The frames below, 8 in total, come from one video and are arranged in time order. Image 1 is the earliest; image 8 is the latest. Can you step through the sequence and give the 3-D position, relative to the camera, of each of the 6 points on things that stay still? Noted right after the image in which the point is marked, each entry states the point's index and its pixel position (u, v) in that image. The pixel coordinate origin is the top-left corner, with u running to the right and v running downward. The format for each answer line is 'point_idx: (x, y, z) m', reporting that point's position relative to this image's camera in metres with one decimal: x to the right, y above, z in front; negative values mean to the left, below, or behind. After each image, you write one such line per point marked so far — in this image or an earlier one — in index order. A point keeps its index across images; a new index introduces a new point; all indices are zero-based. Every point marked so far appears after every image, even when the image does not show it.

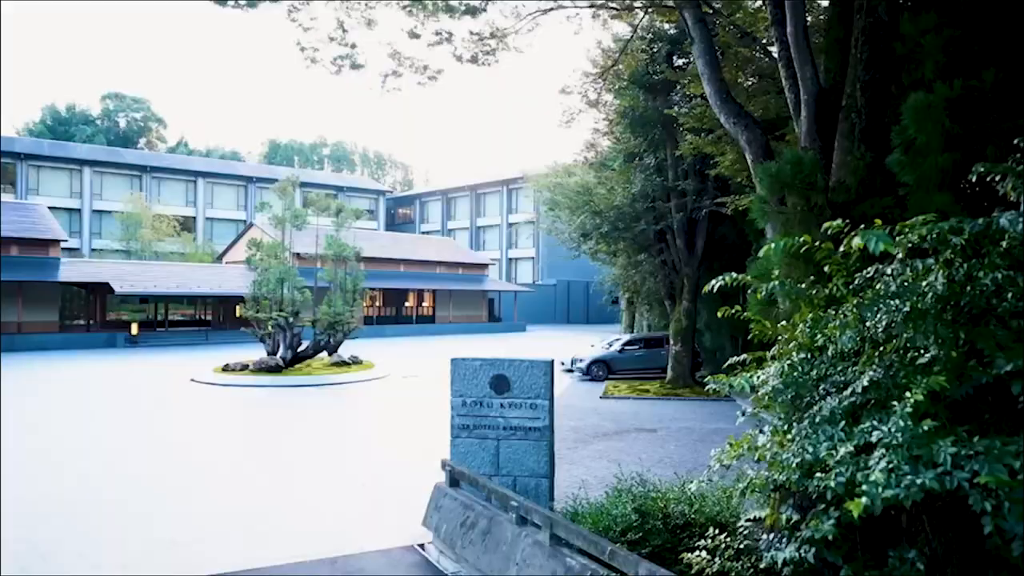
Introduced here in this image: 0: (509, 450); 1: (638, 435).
0: (0.0, -1.3, +6.1) m
1: (+1.8, -2.0, +10.3) m
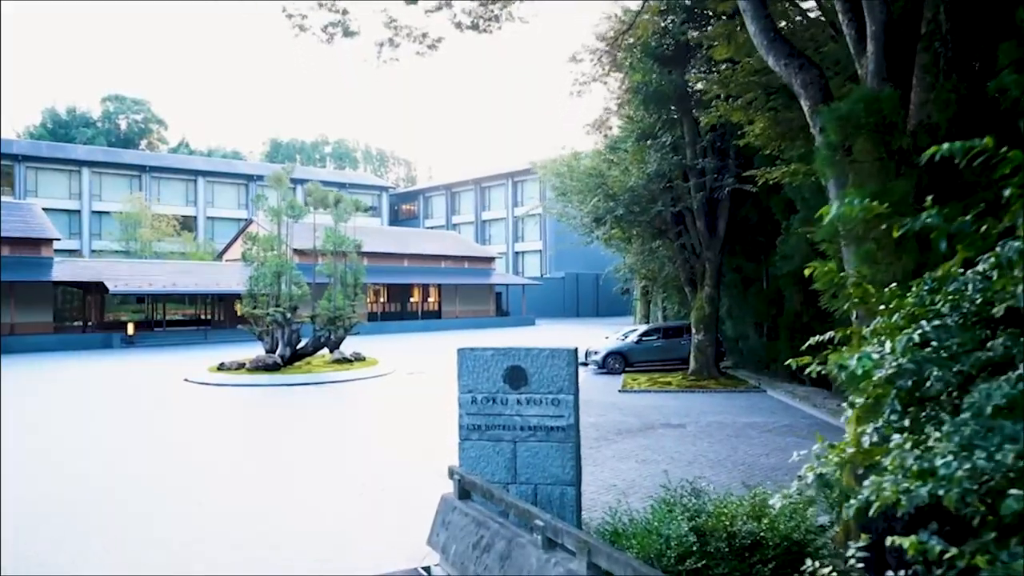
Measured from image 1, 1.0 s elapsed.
0: (+0.1, -1.2, +5.3) m
1: (+2.0, -1.8, +9.4) m
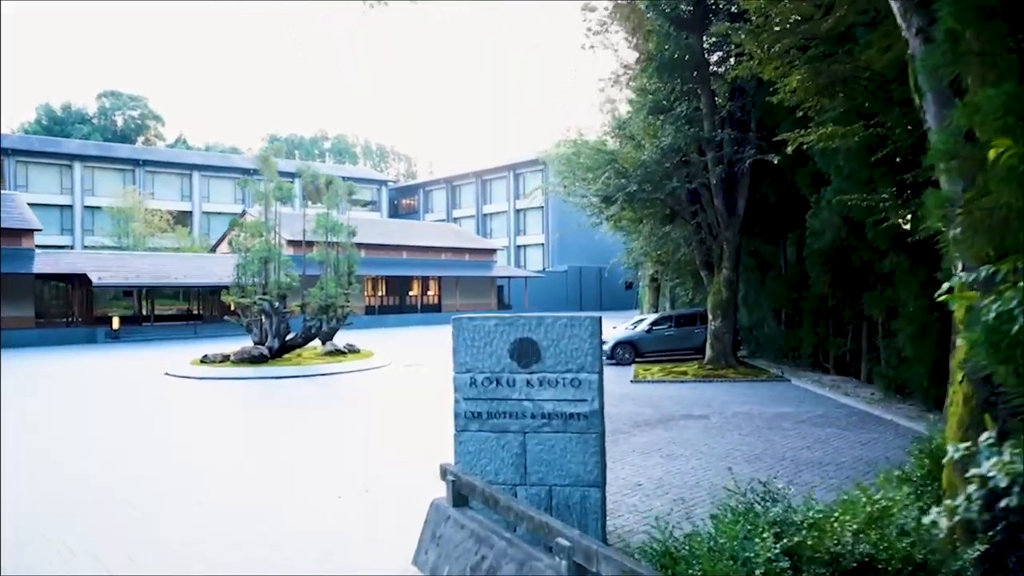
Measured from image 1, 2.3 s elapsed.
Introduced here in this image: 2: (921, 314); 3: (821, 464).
0: (+0.2, -0.9, +4.3) m
1: (+2.0, -1.5, +8.4) m
2: (+4.8, -0.3, +8.8) m
3: (+2.6, -1.5, +6.2) m
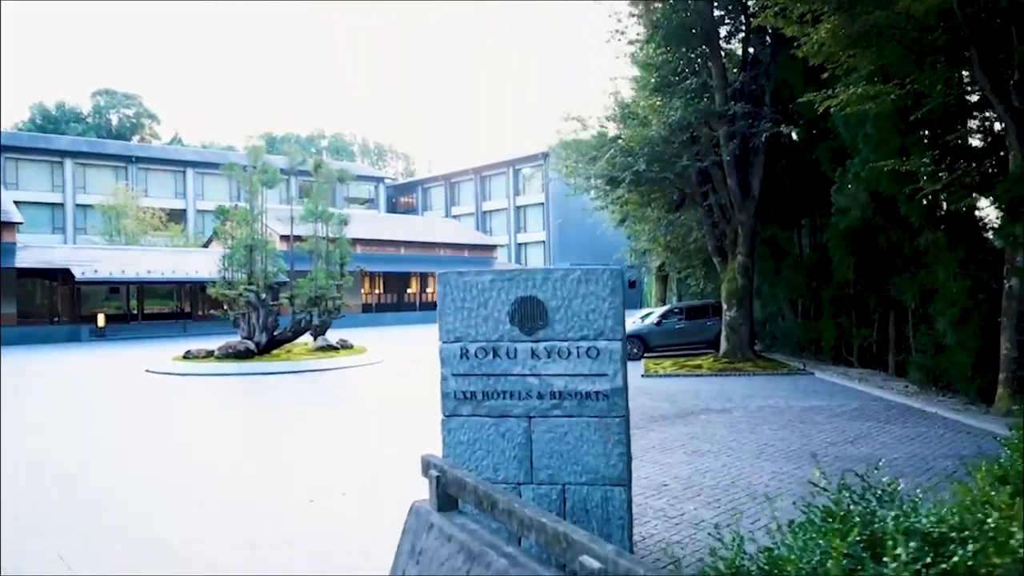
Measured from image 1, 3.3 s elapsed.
0: (+0.2, -0.7, +3.5) m
1: (+2.0, -1.3, +7.6) m
2: (+4.8, -0.1, +8.0) m
3: (+2.6, -1.2, +5.3) m
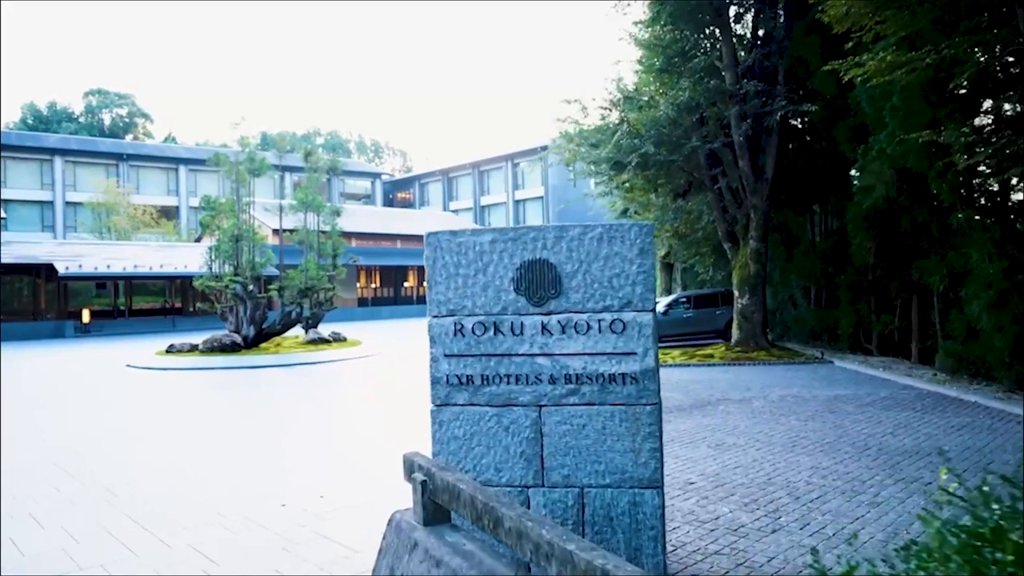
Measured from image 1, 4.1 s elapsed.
0: (+0.2, -0.5, +2.9) m
1: (+2.1, -1.1, +7.0) m
2: (+4.9, +0.1, +7.4) m
3: (+2.6, -1.1, +4.8) m
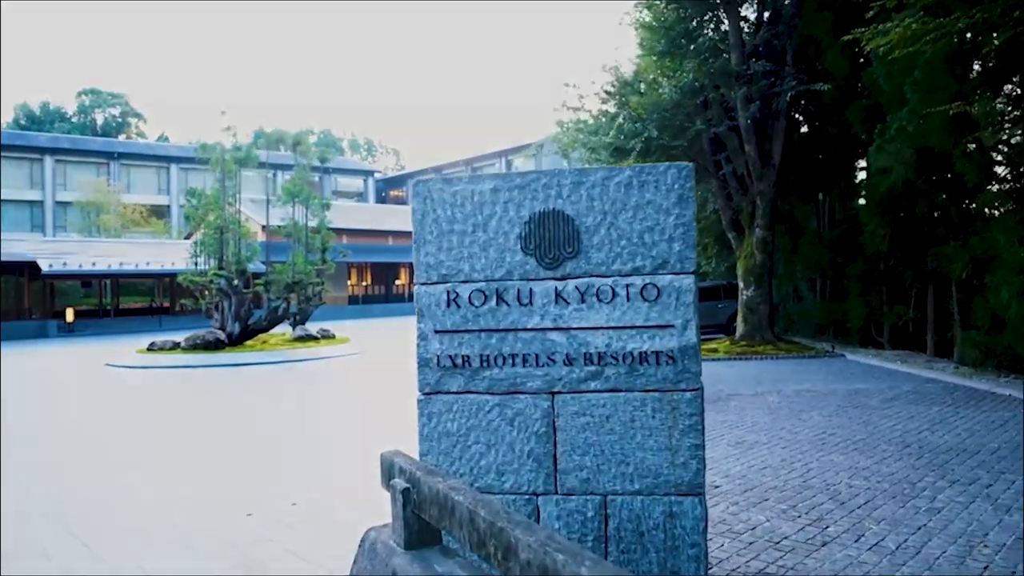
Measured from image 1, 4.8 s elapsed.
0: (+0.2, -0.4, +2.4) m
1: (+2.0, -1.0, +6.6) m
2: (+4.8, +0.3, +6.9) m
3: (+2.6, -0.9, +4.3) m
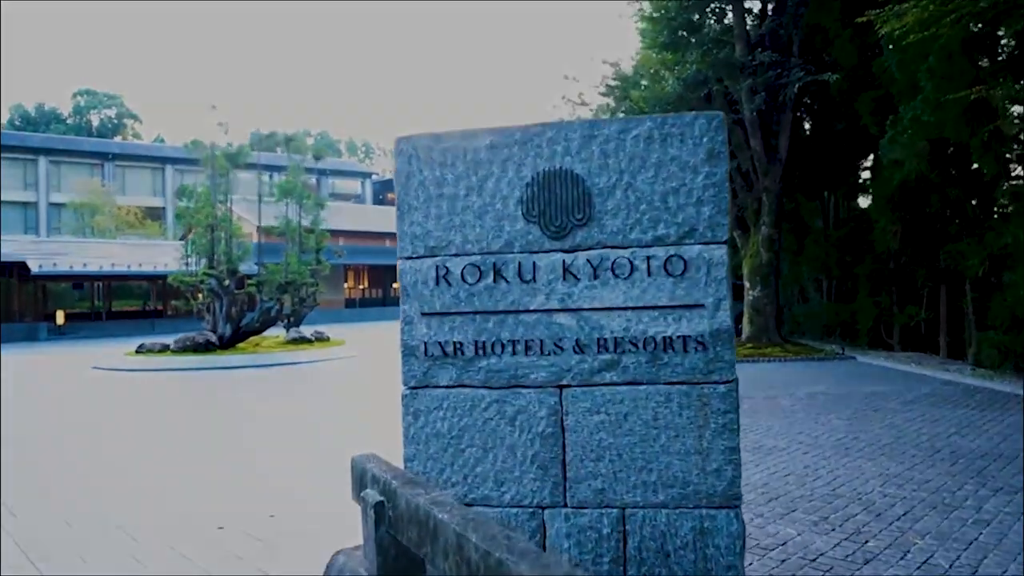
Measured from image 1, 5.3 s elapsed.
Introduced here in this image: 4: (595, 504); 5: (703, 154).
0: (+0.2, -0.4, +2.1) m
1: (+2.0, -1.0, +6.2) m
2: (+4.8, +0.3, +6.6) m
3: (+2.6, -0.9, +4.0) m
4: (+0.2, -0.6, +2.1) m
5: (+0.5, +0.3, +2.0) m
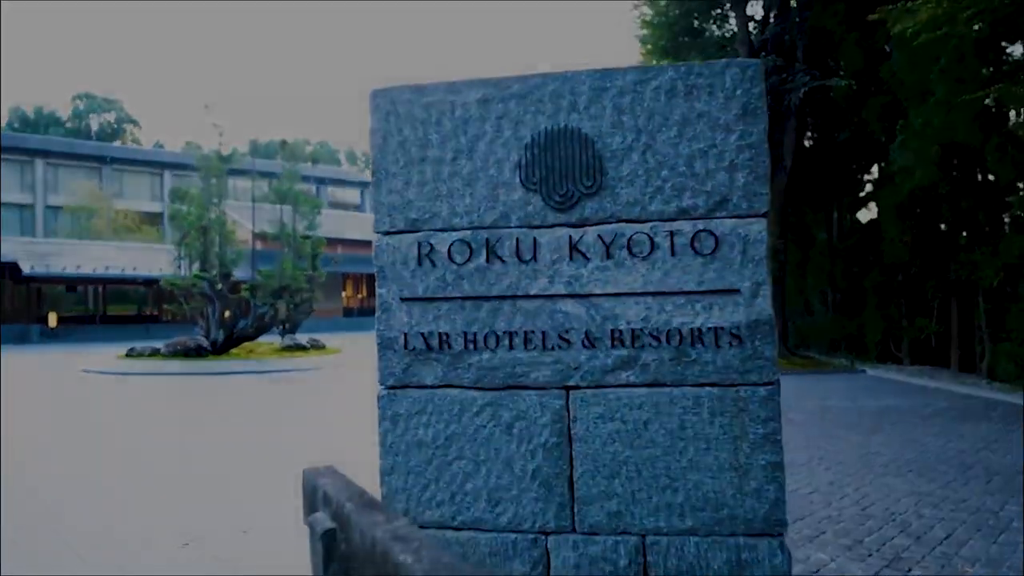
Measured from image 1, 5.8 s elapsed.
0: (+0.2, -0.3, +1.8) m
1: (+2.0, -1.0, +5.9) m
2: (+4.8, +0.2, +6.3) m
3: (+2.6, -0.9, +3.6) m
4: (+0.2, -0.6, +1.8) m
5: (+0.5, +0.4, +1.7) m
